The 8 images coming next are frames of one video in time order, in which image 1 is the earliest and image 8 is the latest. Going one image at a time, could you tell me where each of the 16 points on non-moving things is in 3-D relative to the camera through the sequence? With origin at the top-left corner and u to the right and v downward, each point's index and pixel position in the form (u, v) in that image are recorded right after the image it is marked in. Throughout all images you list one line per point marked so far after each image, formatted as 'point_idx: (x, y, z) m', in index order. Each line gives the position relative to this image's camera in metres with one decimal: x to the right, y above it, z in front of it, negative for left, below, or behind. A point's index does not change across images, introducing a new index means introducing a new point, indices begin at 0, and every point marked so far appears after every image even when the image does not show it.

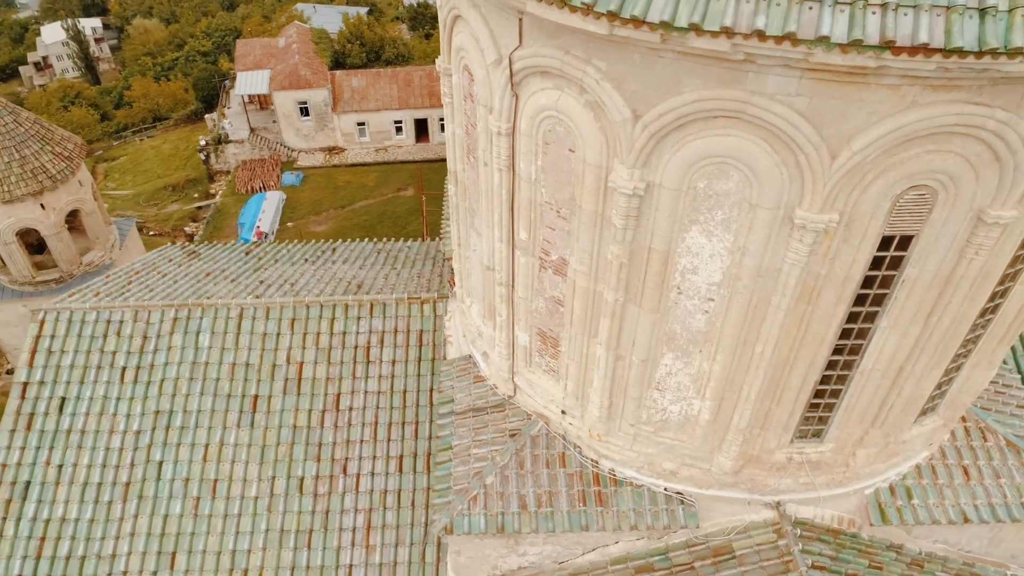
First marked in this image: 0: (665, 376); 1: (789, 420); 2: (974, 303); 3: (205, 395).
0: (+1.5, -0.9, +7.2) m
1: (+2.7, -1.3, +7.2) m
2: (+4.1, -0.1, +6.4) m
3: (-4.4, -1.5, +10.2) m
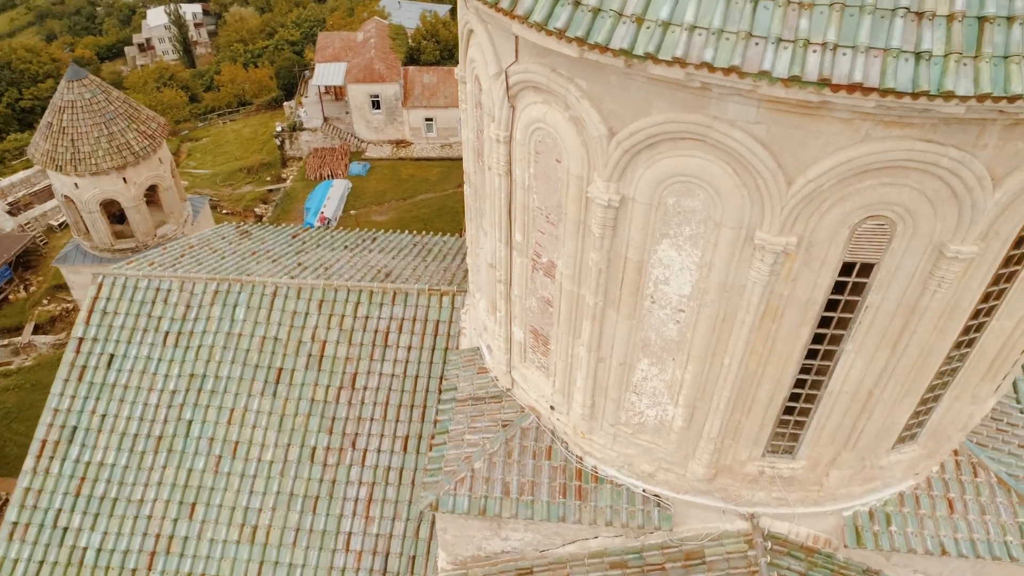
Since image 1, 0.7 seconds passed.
0: (+1.4, -1.0, +7.5) m
1: (+2.5, -1.5, +7.4) m
2: (+3.9, -0.4, +6.5) m
3: (-4.3, -1.2, +11.1) m
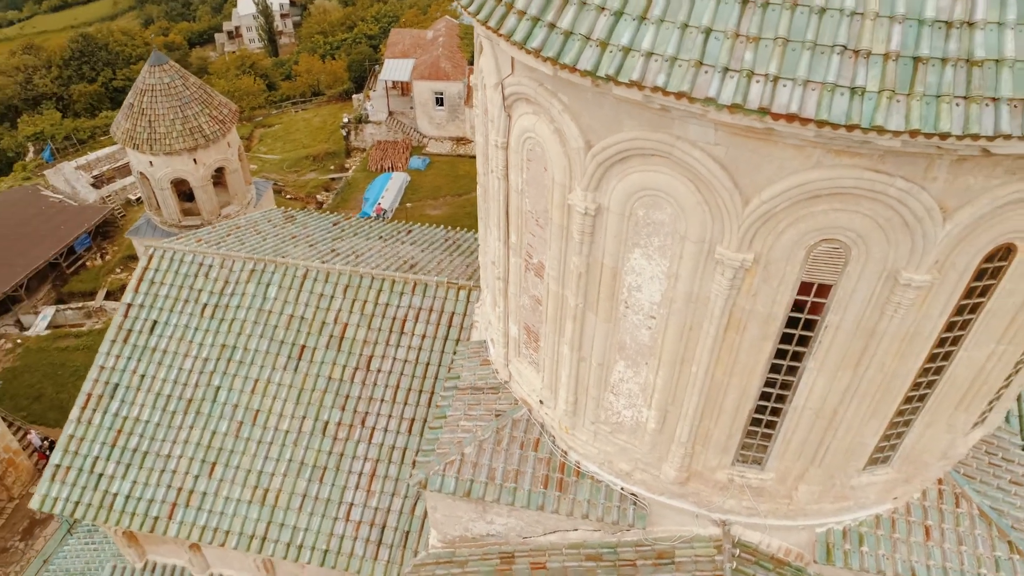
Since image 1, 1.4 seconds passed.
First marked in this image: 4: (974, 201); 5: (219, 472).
0: (+1.2, -1.0, +7.9) m
1: (+2.3, -1.6, +7.7) m
2: (+3.6, -0.7, +6.6) m
3: (-4.1, -0.8, +11.9) m
4: (+3.6, +0.7, +5.5) m
5: (-4.5, -2.9, +11.1) m
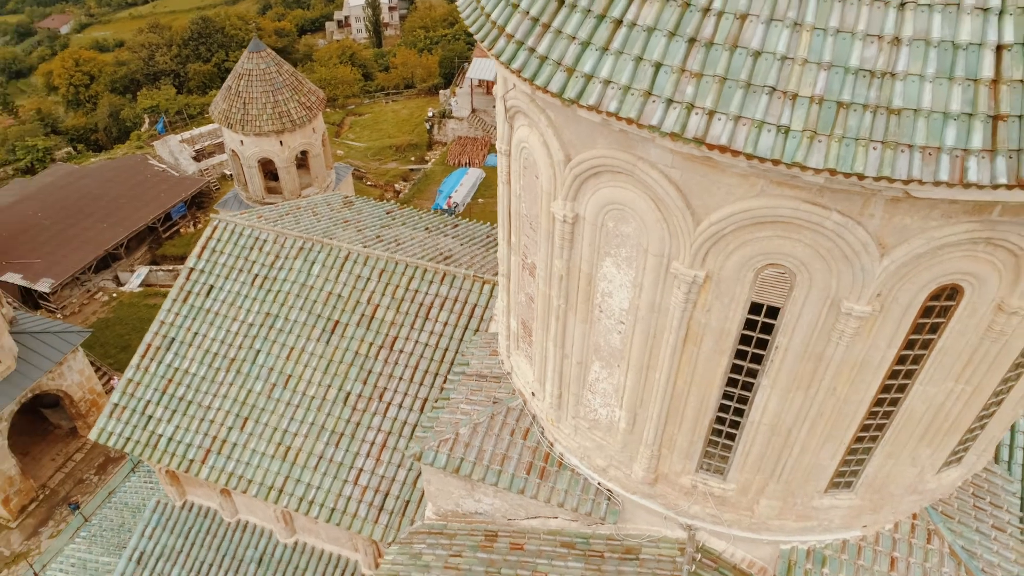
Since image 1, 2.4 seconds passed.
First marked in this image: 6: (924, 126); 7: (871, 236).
0: (+1.0, -1.1, +8.5) m
1: (+2.0, -1.8, +8.1) m
2: (+3.3, -0.9, +6.9) m
3: (-3.8, -0.4, +13.0) m
4: (+3.2, +0.4, +5.8) m
5: (-4.5, -2.4, +12.3) m
6: (+2.9, +1.1, +5.0) m
7: (+2.9, +0.4, +5.8) m
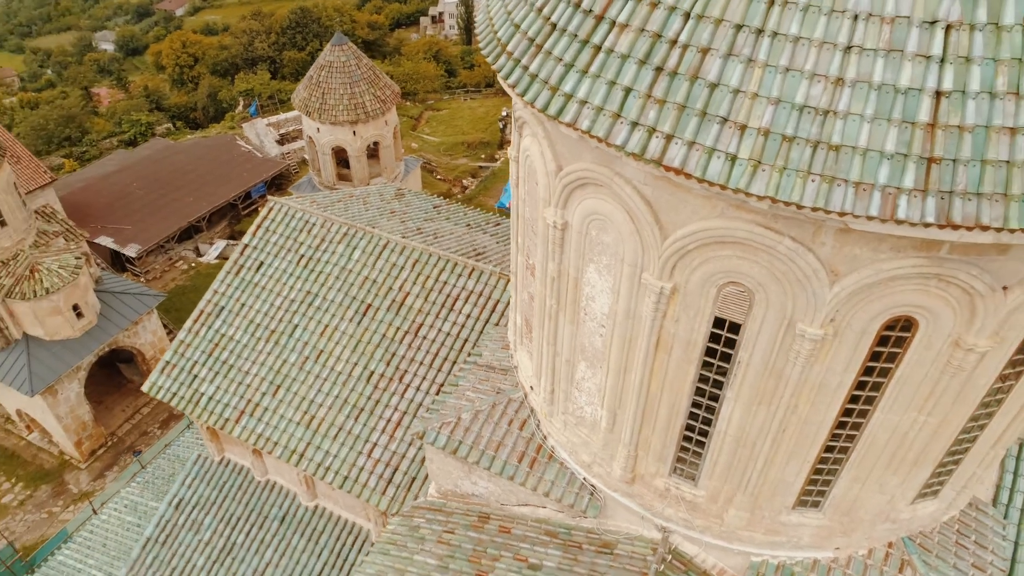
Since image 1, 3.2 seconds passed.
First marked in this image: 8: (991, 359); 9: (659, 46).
0: (+0.9, -1.1, +9.0) m
1: (+1.8, -1.9, +8.5) m
2: (+3.0, -1.2, +7.2) m
3: (-3.3, -0.1, +14.0) m
4: (+3.0, +0.2, +6.1) m
5: (-4.3, -2.0, +13.3) m
6: (+2.6, +0.9, +5.3) m
7: (+2.6, +0.2, +6.1) m
8: (+4.5, -0.7, +6.7) m
9: (+1.2, +2.0, +6.0) m
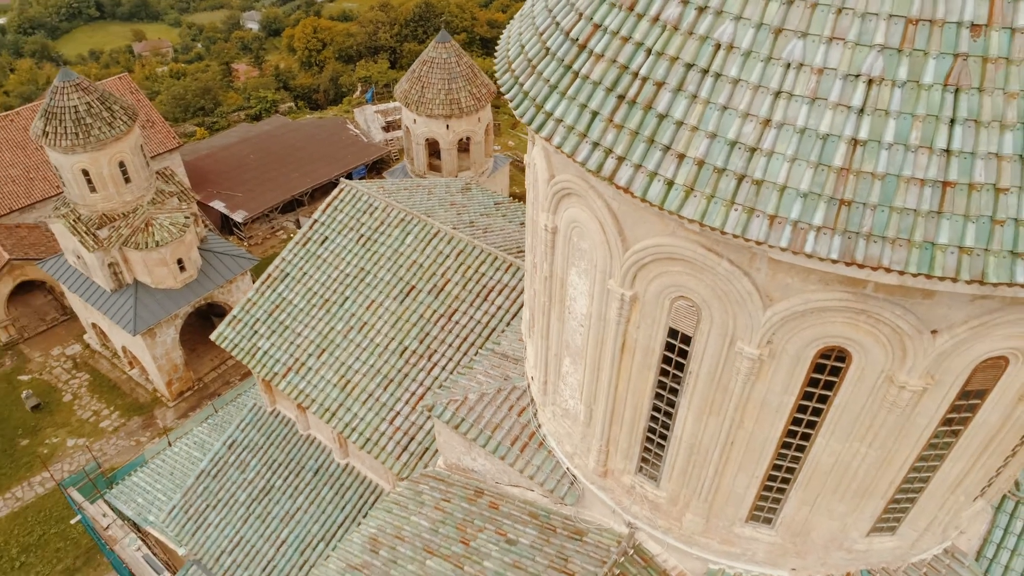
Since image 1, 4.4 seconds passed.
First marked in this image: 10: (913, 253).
0: (+0.7, -1.2, +9.7) m
1: (+1.5, -2.0, +9.1) m
2: (+2.6, -1.4, +7.6) m
3: (-2.6, +0.3, +15.2) m
4: (+2.6, -0.1, +6.5) m
5: (-3.8, -1.4, +14.7) m
6: (+2.2, +0.7, +5.8) m
7: (+2.3, 0.0, +6.6) m
8: (+4.0, -1.1, +7.0) m
9: (+1.0, +2.0, +6.7) m
10: (+3.1, +0.3, +5.6) m
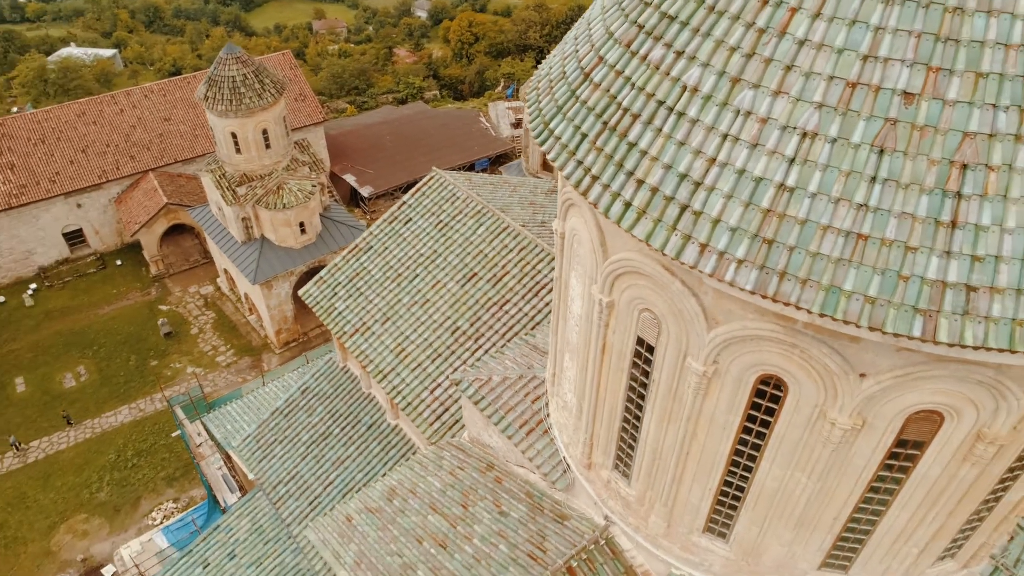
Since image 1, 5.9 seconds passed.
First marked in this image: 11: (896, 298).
0: (+0.8, -1.2, +10.6) m
1: (+1.3, -2.2, +9.9) m
2: (+2.2, -1.7, +8.2) m
3: (-1.3, +0.7, +16.6) m
4: (+2.2, -0.3, +7.1) m
5: (-2.8, -0.8, +16.3) m
6: (+1.8, +0.5, +6.5) m
7: (+1.9, -0.2, +7.3) m
8: (+3.6, -1.6, +7.3) m
9: (+1.0, +1.9, +7.5) m
10: (+2.6, -0.1, +6.1) m
11: (+3.1, -0.1, +5.9) m
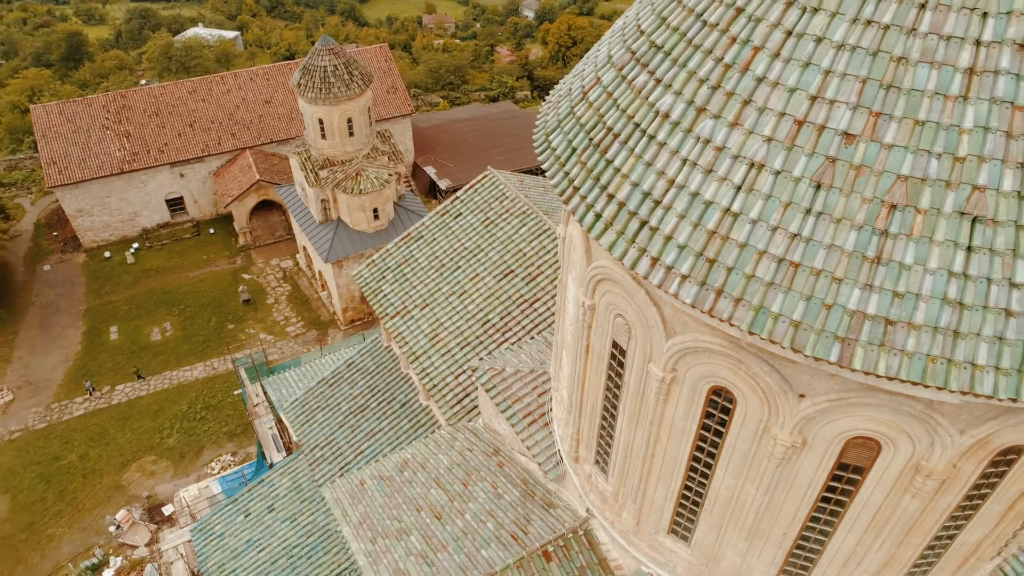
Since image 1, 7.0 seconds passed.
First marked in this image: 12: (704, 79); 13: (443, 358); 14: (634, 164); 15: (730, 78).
0: (+0.8, -1.2, +11.2) m
1: (+1.1, -2.2, +10.5) m
2: (+1.9, -1.9, +8.7) m
3: (-0.3, +0.8, +17.4) m
4: (+1.9, -0.5, +7.7) m
5: (-2.1, -0.6, +17.3) m
6: (+1.5, +0.4, +7.0) m
7: (+1.6, -0.3, +7.8) m
8: (+3.1, -1.8, +7.7) m
9: (+1.0, +1.9, +8.1) m
10: (+2.2, -0.2, +6.6) m
11: (+2.7, -0.3, +6.3) m
12: (+1.9, +2.1, +7.1) m
13: (-1.6, -1.6, +16.3) m
14: (+1.3, +1.3, +7.5) m
15: (+2.1, +2.0, +6.9) m
